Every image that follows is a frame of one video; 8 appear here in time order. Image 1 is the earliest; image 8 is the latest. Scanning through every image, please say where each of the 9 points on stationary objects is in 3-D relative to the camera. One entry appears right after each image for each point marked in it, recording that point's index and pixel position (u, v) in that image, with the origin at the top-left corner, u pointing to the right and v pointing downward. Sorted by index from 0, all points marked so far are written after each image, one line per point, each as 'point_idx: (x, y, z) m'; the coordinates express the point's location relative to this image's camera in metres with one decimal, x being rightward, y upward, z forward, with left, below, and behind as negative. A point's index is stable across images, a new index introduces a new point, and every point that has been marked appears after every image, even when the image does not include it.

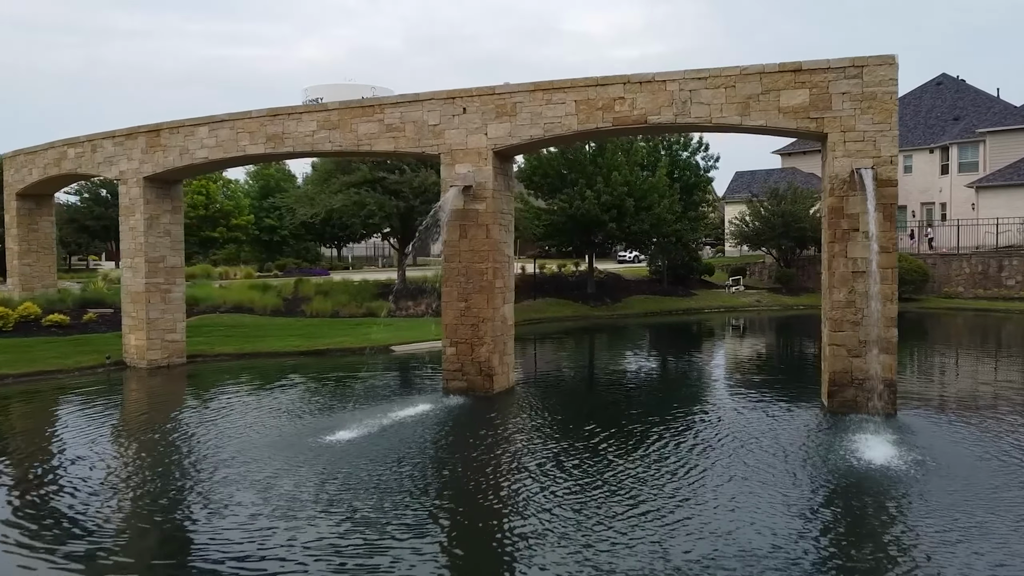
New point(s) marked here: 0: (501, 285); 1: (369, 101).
0: (-0.2, 0.0, +11.8) m
1: (-2.2, +2.9, +12.2) m
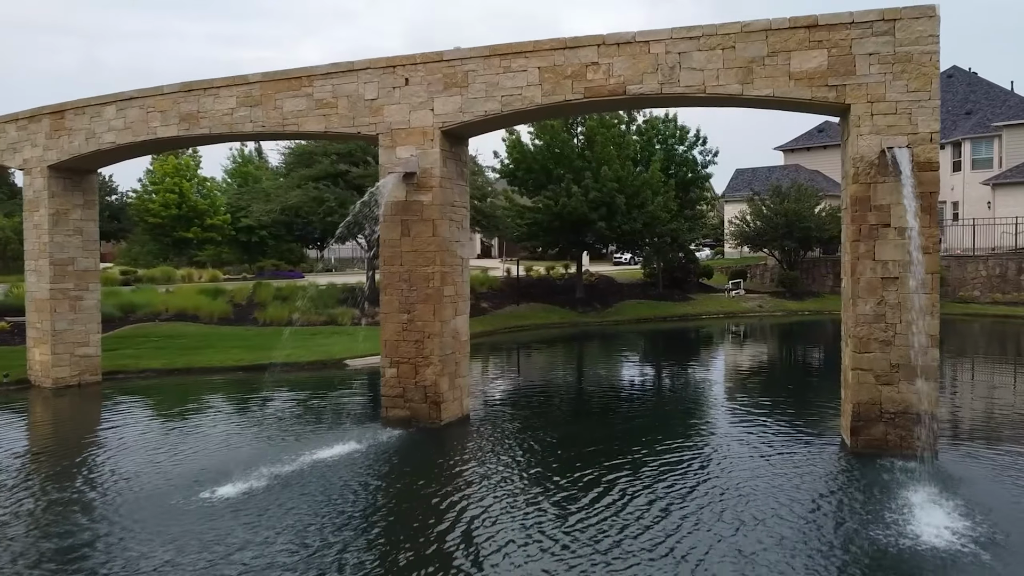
0: (-0.8, -0.1, +9.8) m
1: (-2.8, +2.8, +10.2) m
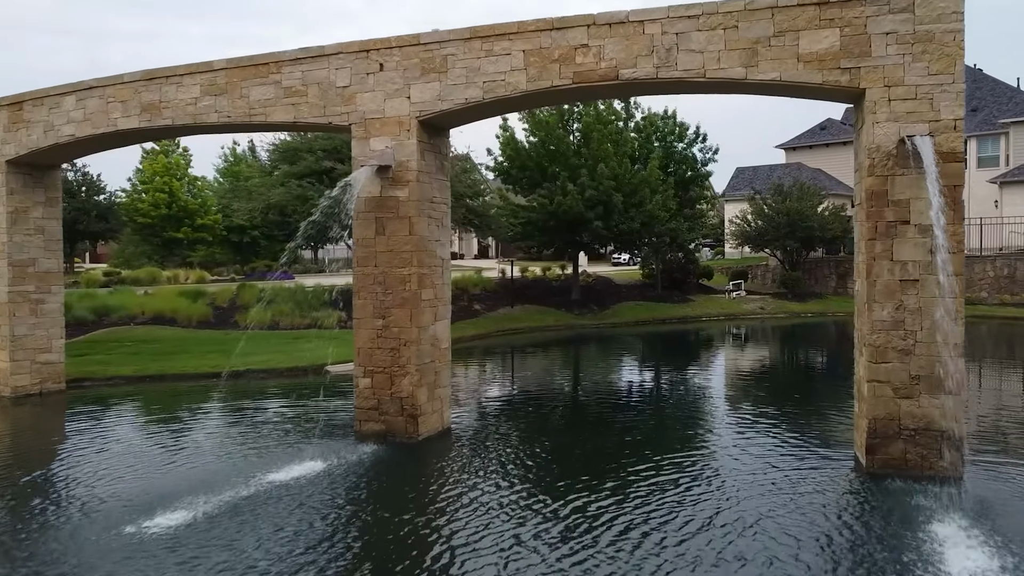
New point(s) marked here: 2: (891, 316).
0: (-0.9, -0.1, +9.0) m
1: (-3.0, +2.8, +9.4) m
2: (+3.5, -0.3, +7.2) m
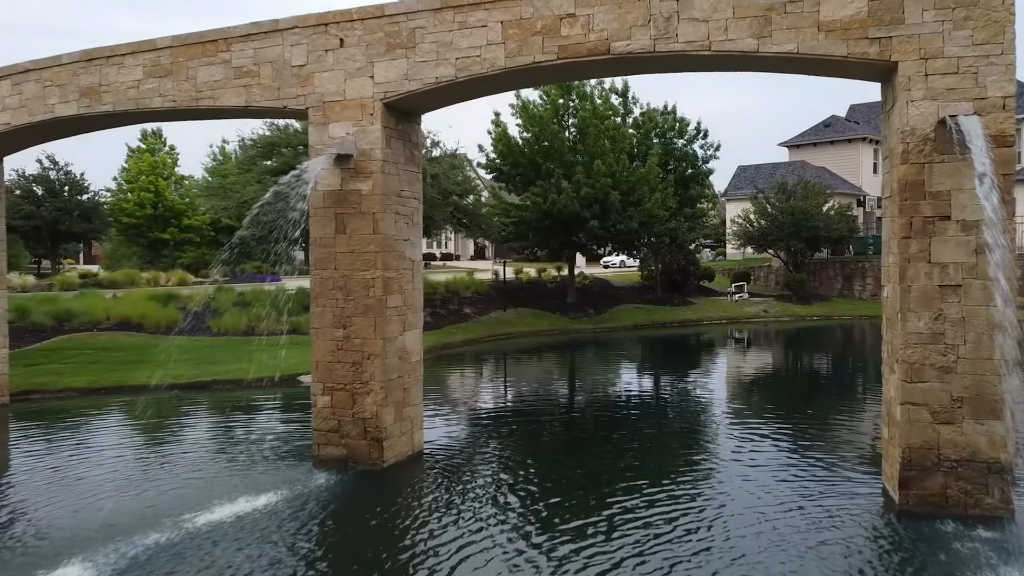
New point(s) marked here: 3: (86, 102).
0: (-1.2, -0.2, +8.0) m
1: (-3.2, +2.7, +8.4) m
2: (+3.3, -0.3, +6.2) m
3: (-5.0, +2.2, +9.1) m
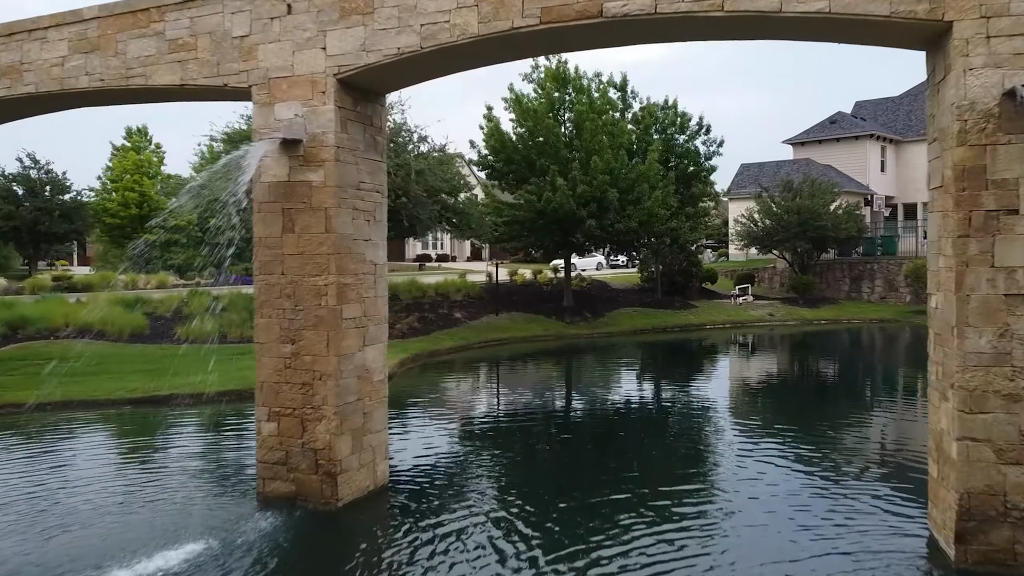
0: (-1.4, -0.2, +6.8) m
1: (-3.4, +2.6, +7.2) m
2: (+3.1, -0.4, +5.0) m
3: (-5.2, +2.1, +8.0) m
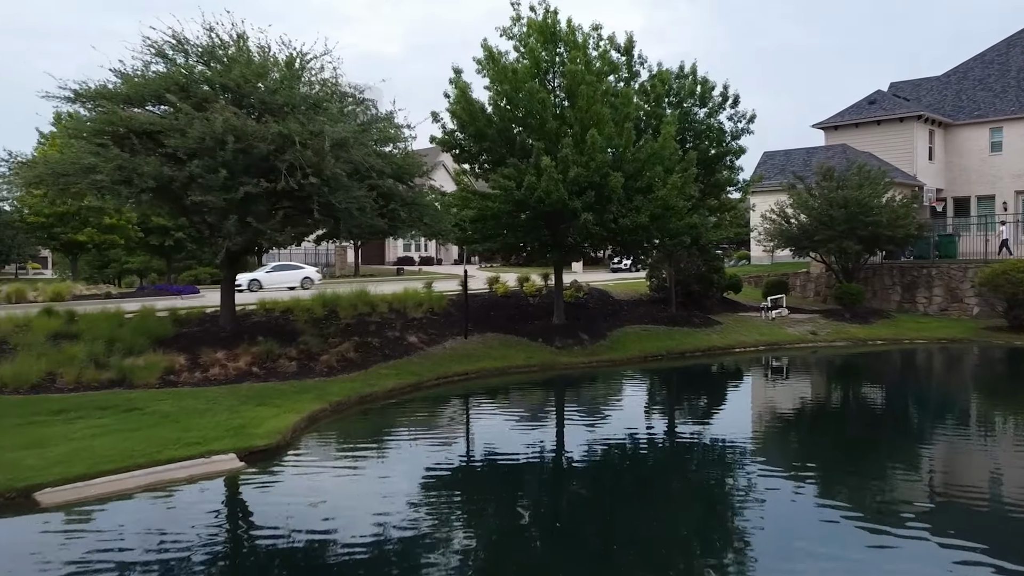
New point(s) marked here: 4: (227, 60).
0: (-1.9, -0.5, +1.8) m
1: (-4.0, +2.4, +2.2) m
2: (+2.5, -0.6, 0.0) m
3: (-5.7, +1.8, +3.0) m
4: (-4.5, +3.7, +12.5) m
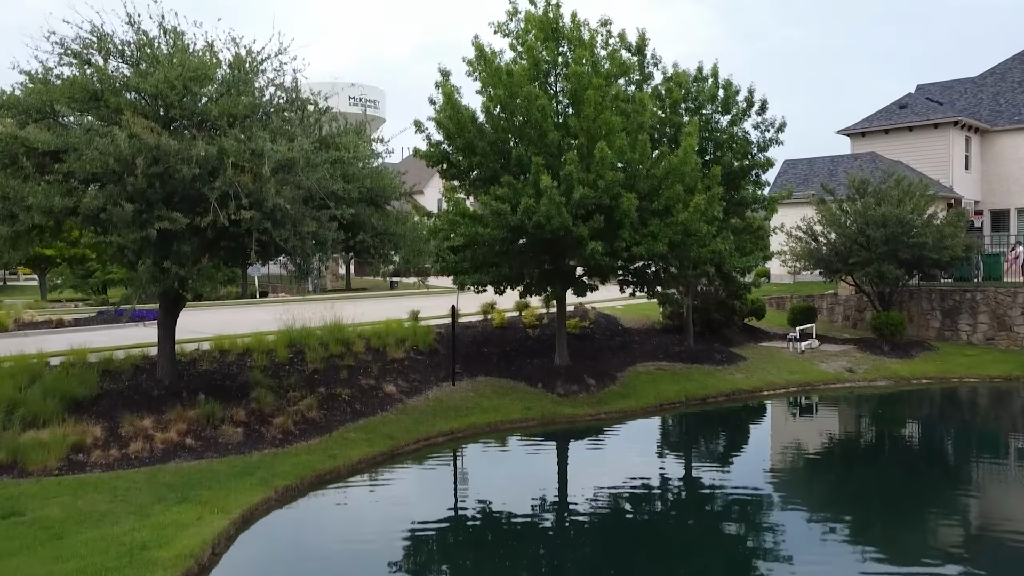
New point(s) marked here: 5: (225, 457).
0: (-2.0, -1.2, -0.5) m
1: (-4.1, +1.7, -0.1) m
2: (+2.4, -1.3, -2.3) m
3: (-5.8, +1.1, +0.7) m
4: (-4.6, +3.0, +10.2) m
5: (-3.7, -2.2, +10.1) m
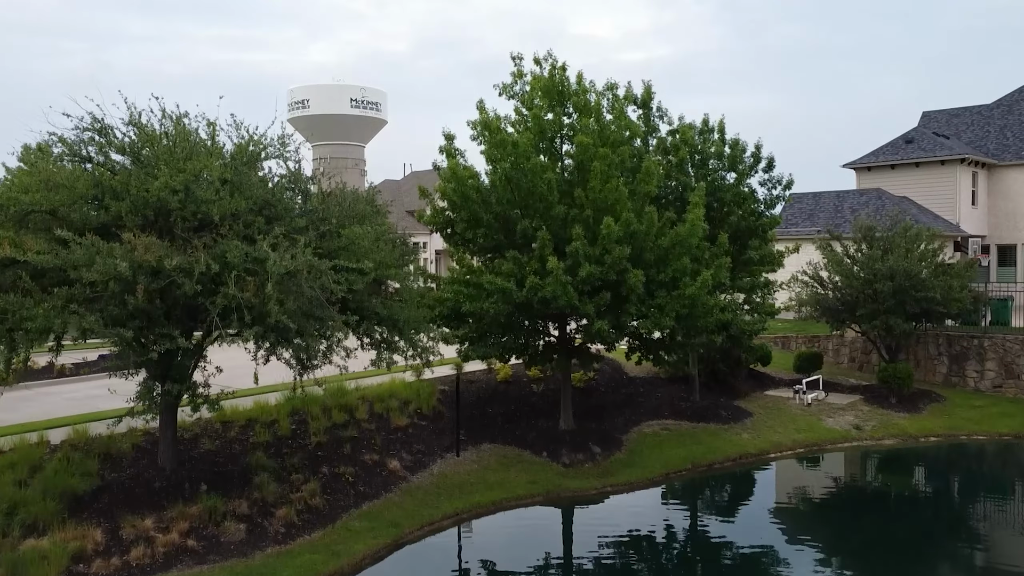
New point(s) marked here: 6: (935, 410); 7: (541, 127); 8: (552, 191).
0: (-2.0, -2.5, -0.7) m
1: (-4.1, +0.3, -0.2) m
2: (+2.4, -2.7, -2.5) m
3: (-5.8, -0.2, +0.5) m
4: (-4.5, +1.7, +10.0) m
5: (-3.6, -3.5, +10.0) m
6: (+10.4, -2.9, +19.5) m
7: (+0.5, +2.9, +14.3) m
8: (+0.7, +1.7, +13.9) m
